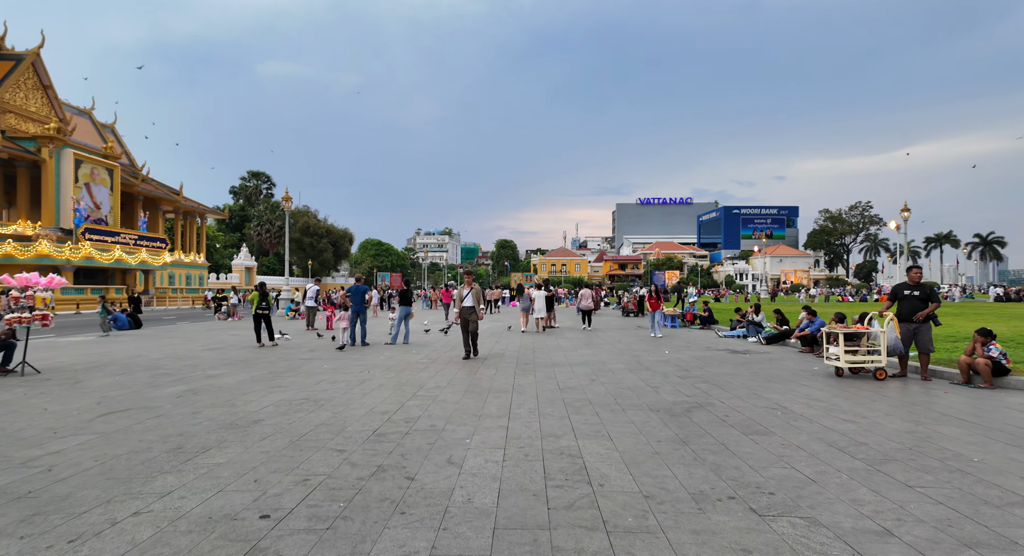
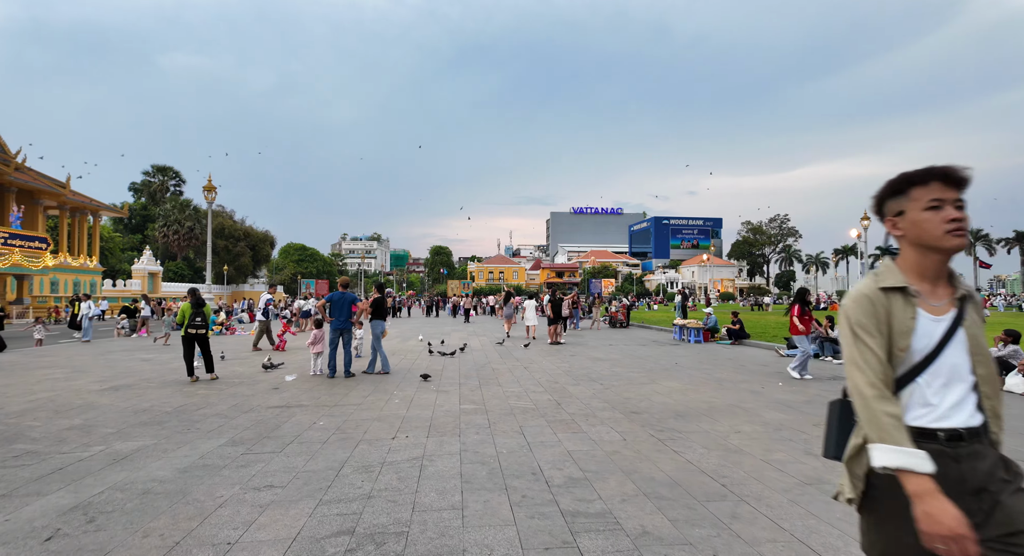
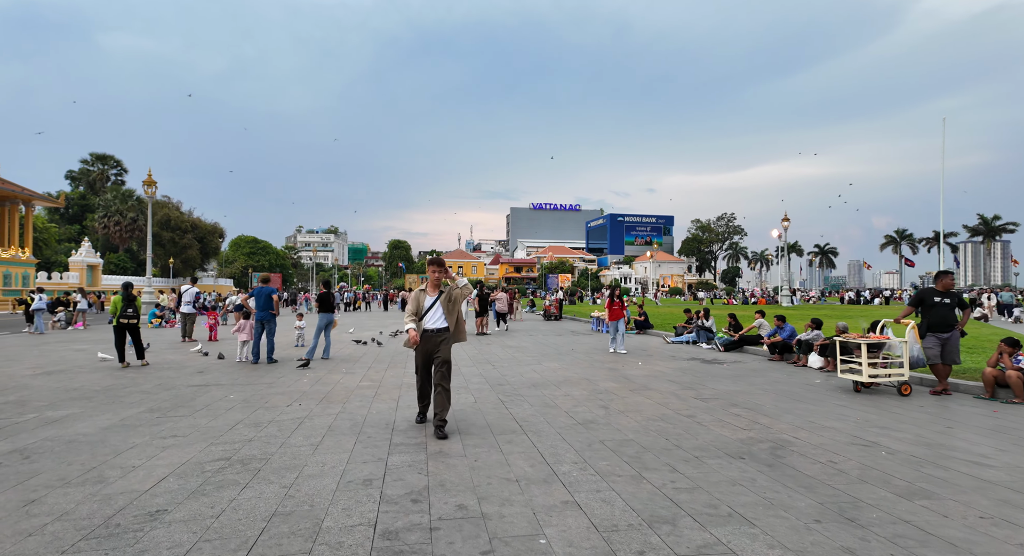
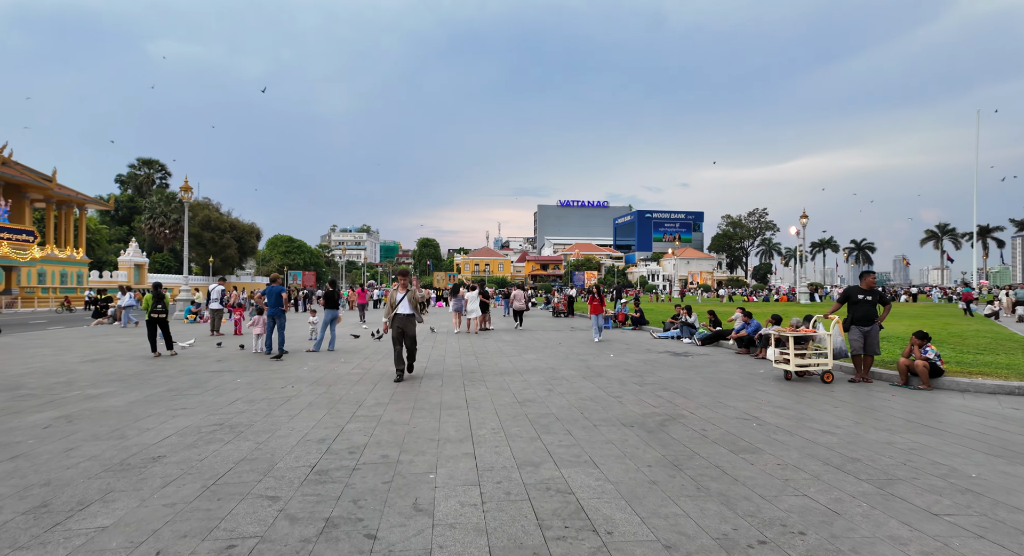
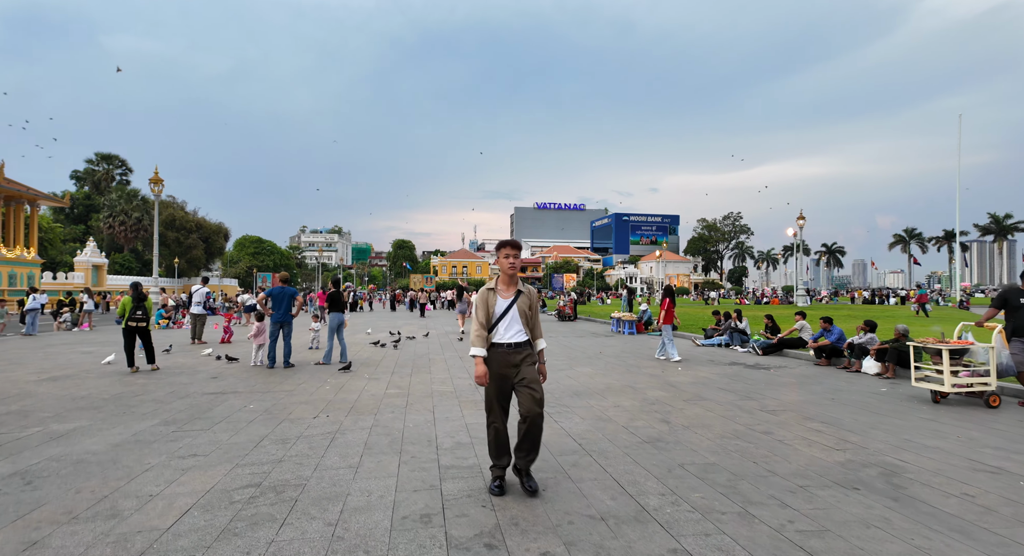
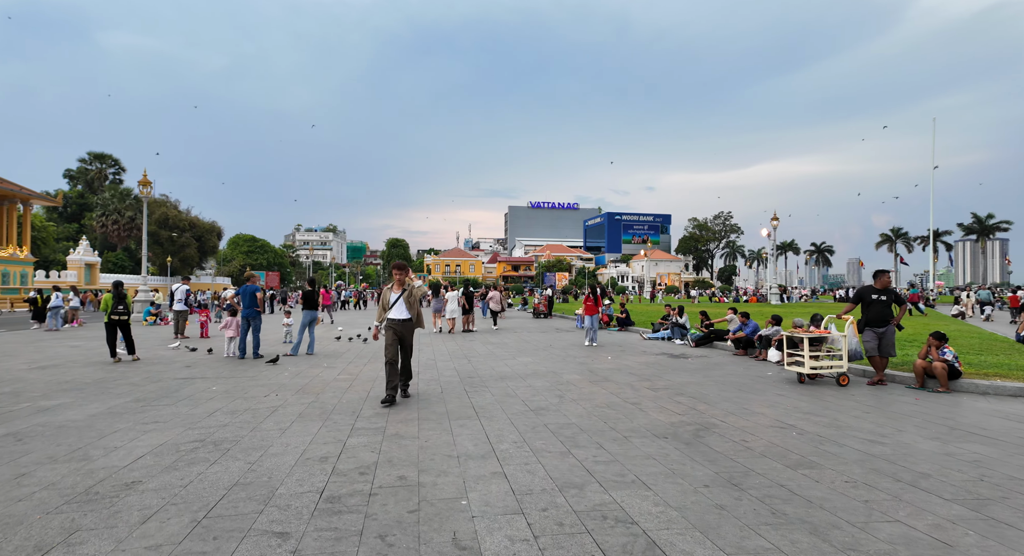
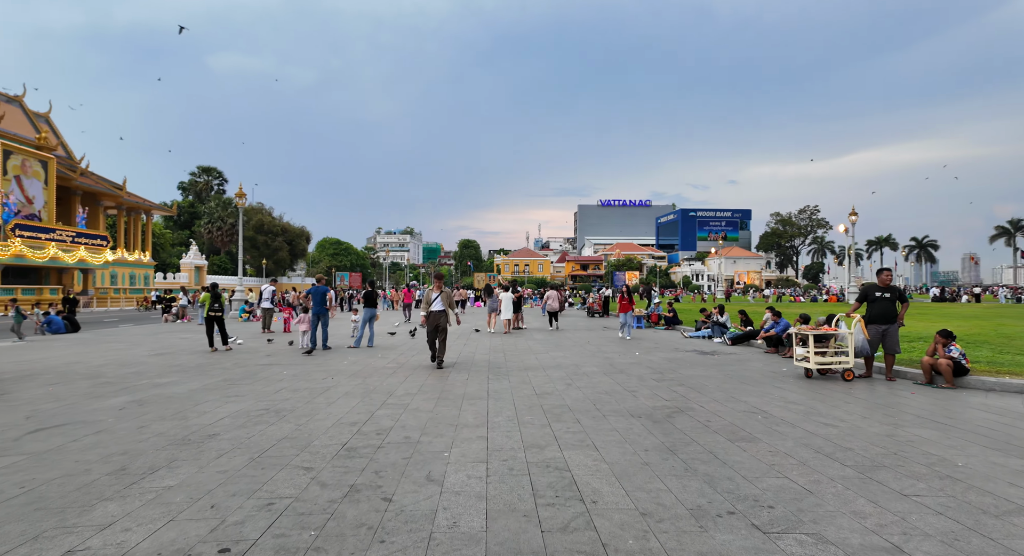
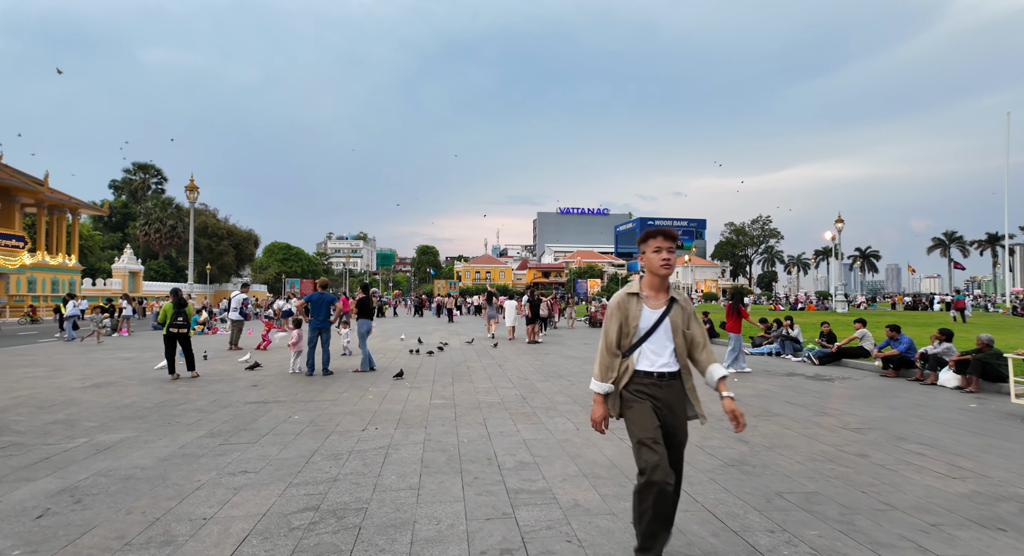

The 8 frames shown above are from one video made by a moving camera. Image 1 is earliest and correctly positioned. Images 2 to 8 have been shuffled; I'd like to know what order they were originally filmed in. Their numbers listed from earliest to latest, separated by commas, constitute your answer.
7, 4, 6, 3, 5, 8, 2
